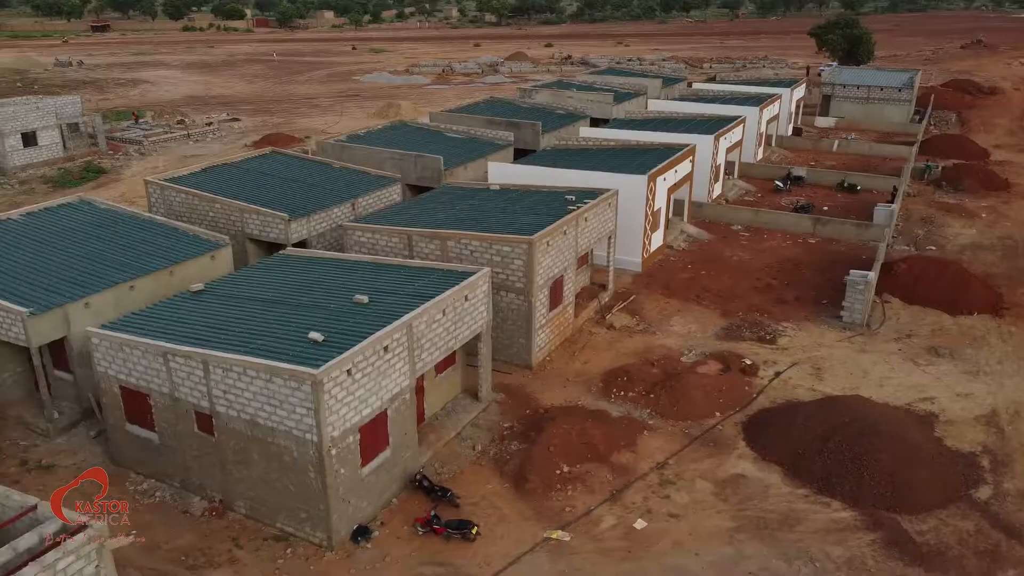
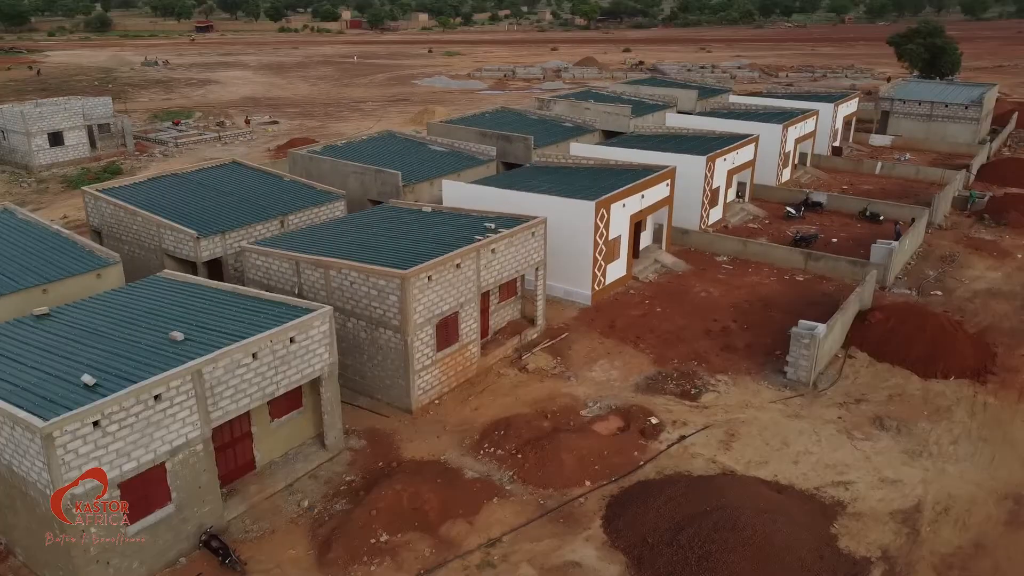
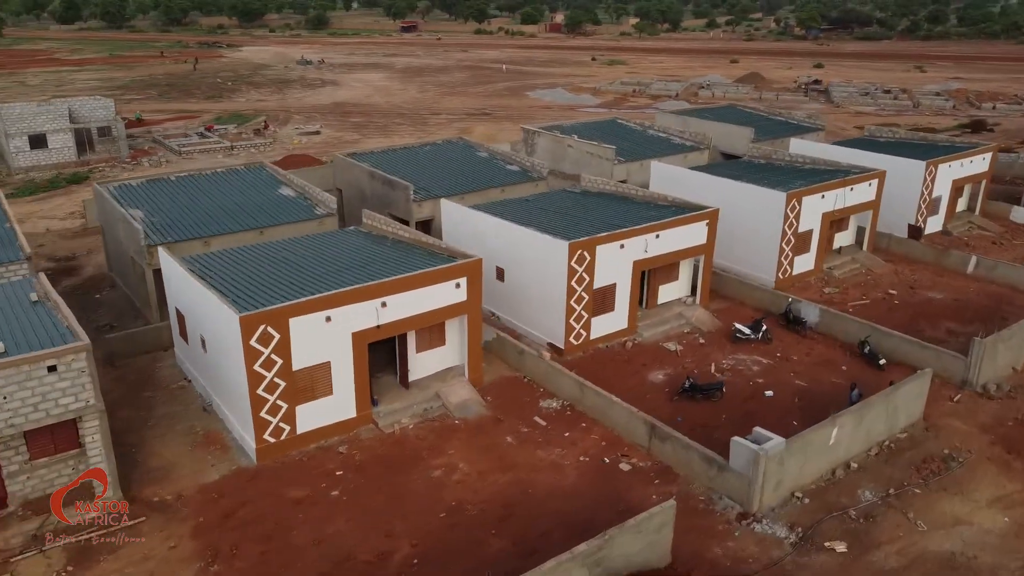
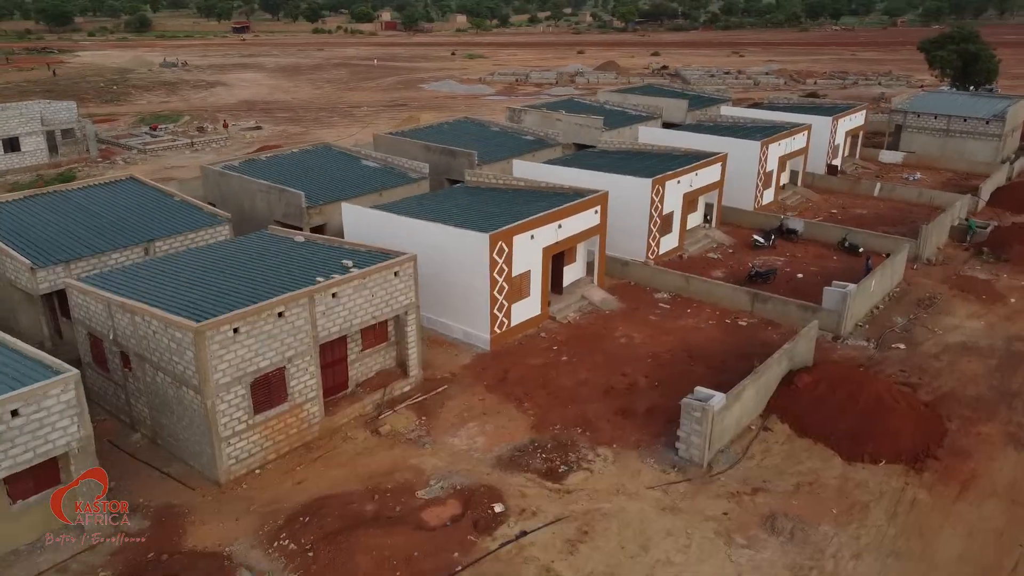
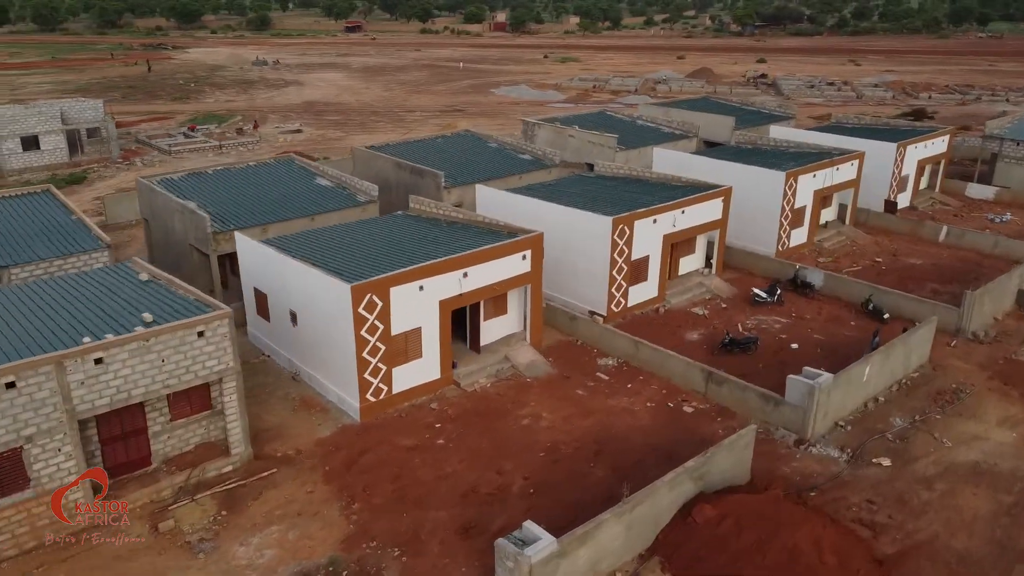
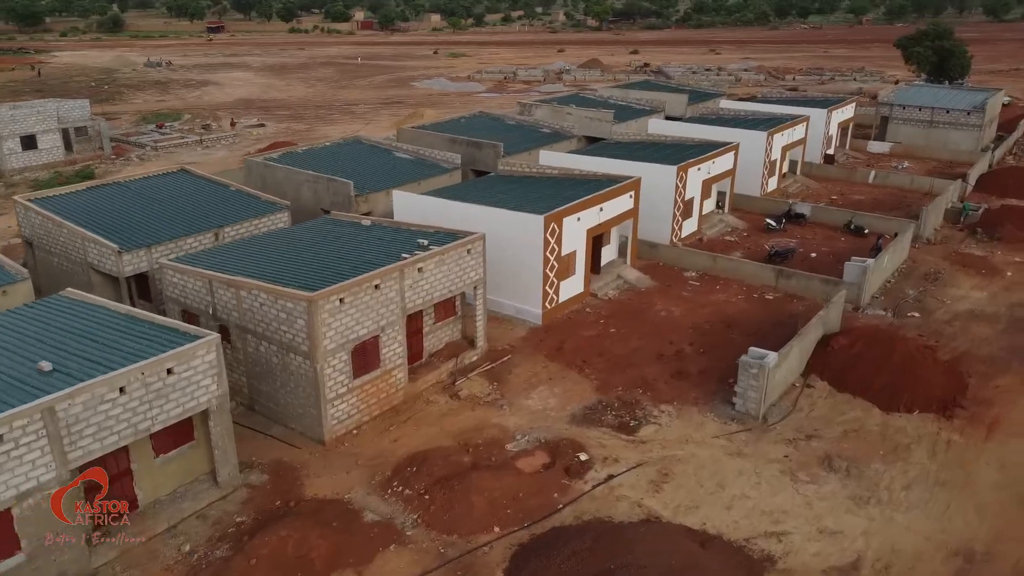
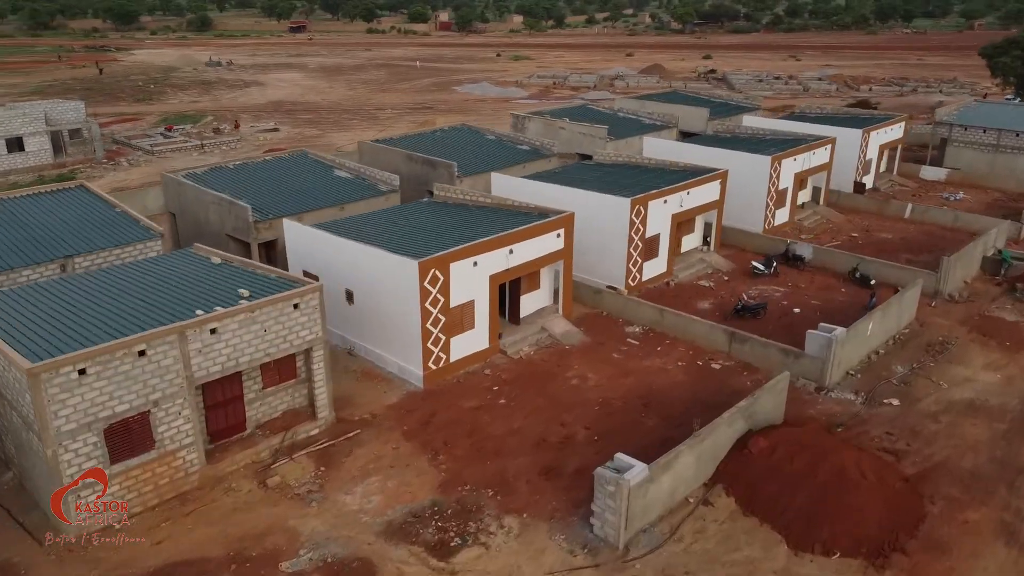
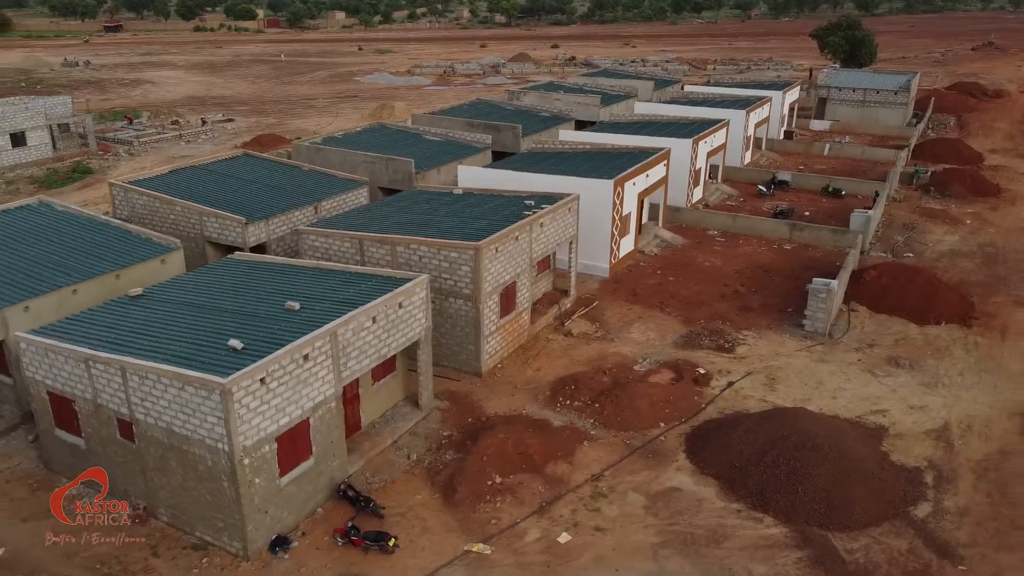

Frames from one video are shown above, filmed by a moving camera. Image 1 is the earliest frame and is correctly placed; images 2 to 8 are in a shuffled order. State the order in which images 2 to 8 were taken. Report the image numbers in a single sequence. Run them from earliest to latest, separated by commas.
8, 2, 6, 4, 7, 5, 3
